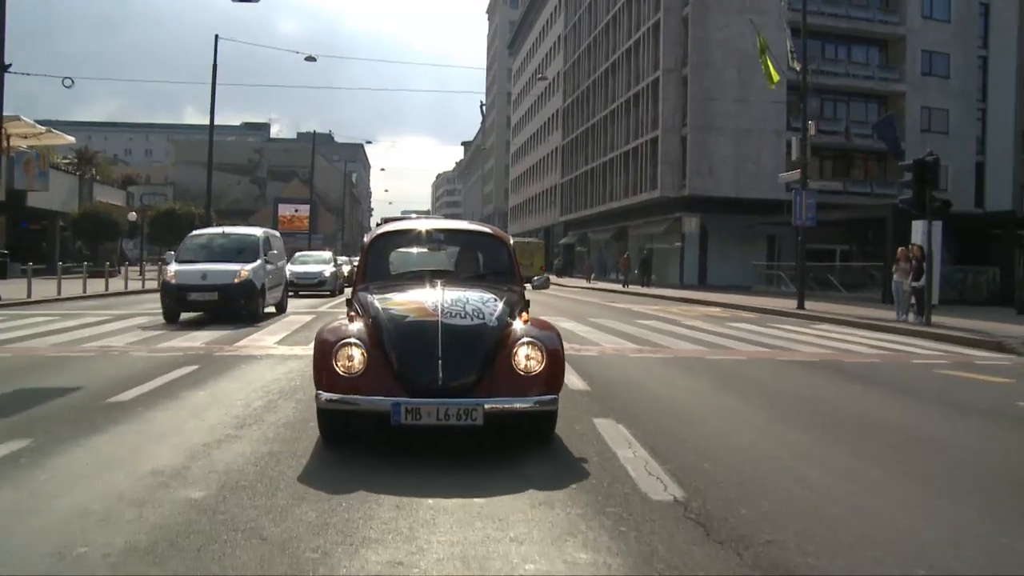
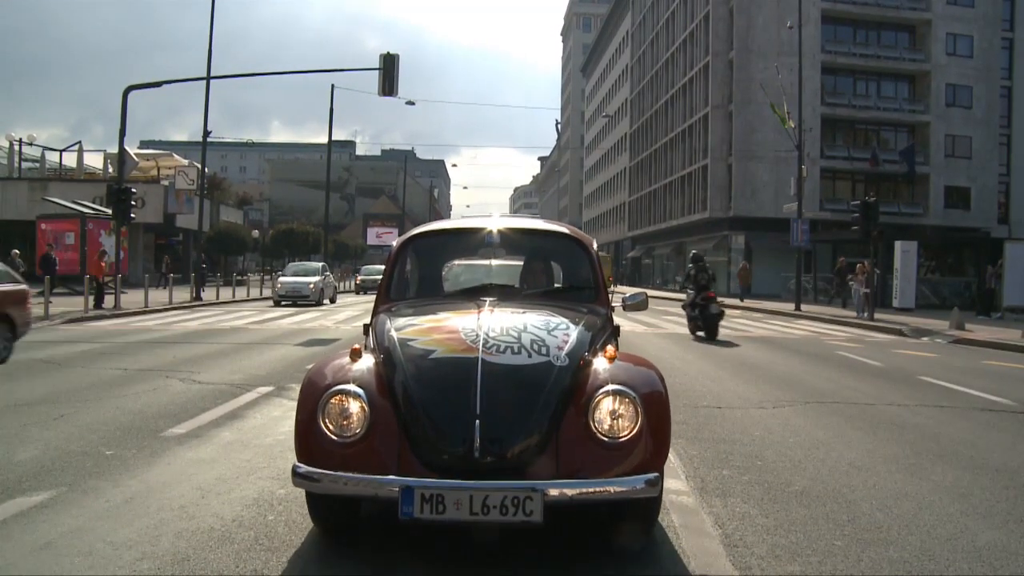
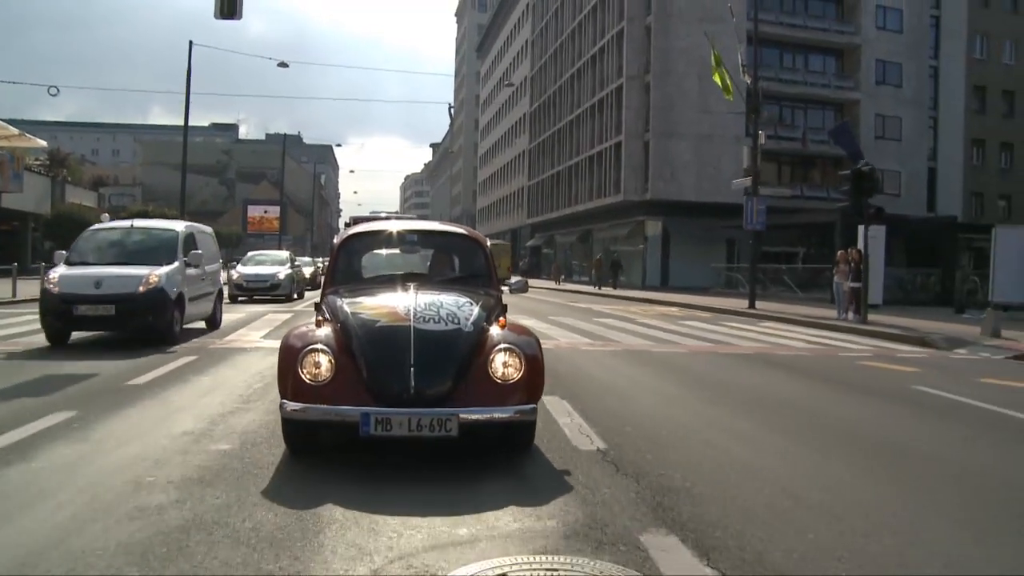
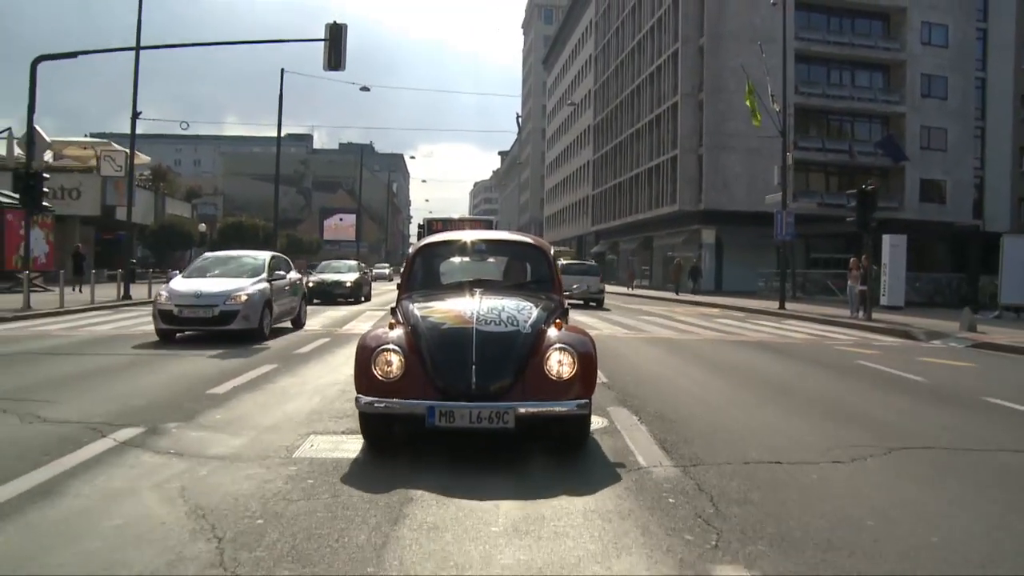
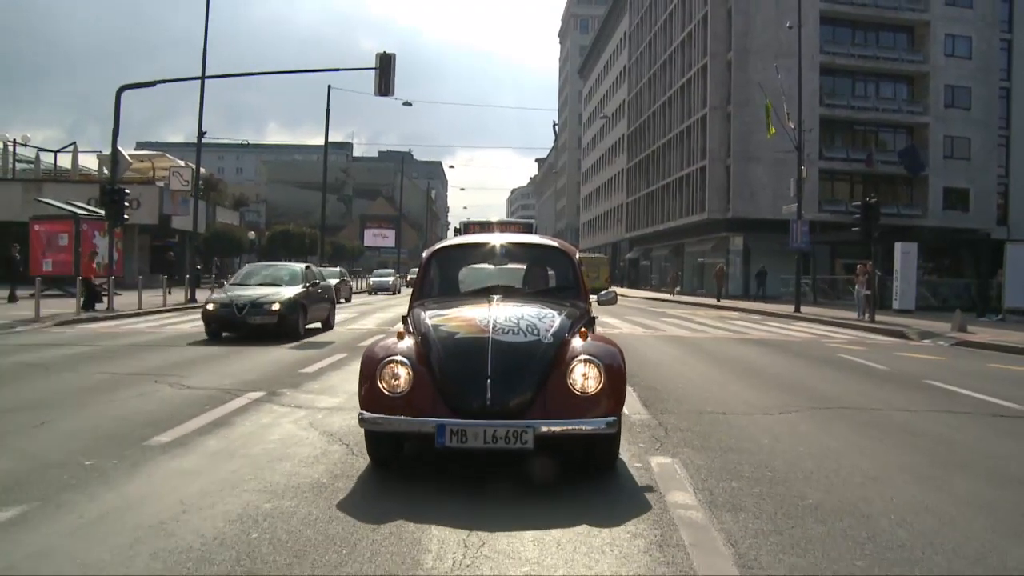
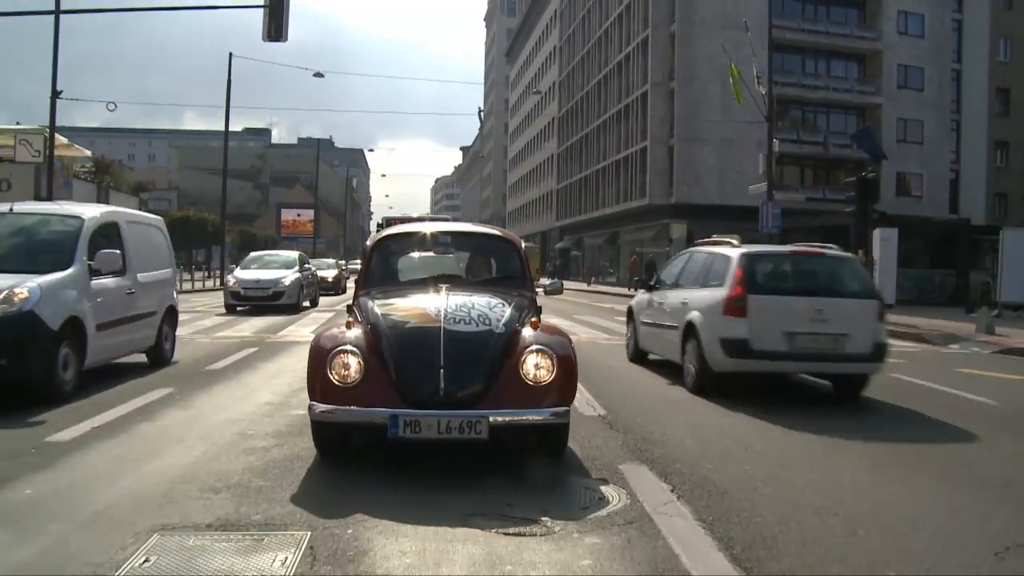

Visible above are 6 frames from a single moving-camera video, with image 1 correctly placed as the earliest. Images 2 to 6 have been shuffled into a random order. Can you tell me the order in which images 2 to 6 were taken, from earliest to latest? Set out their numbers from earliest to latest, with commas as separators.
3, 6, 4, 5, 2
